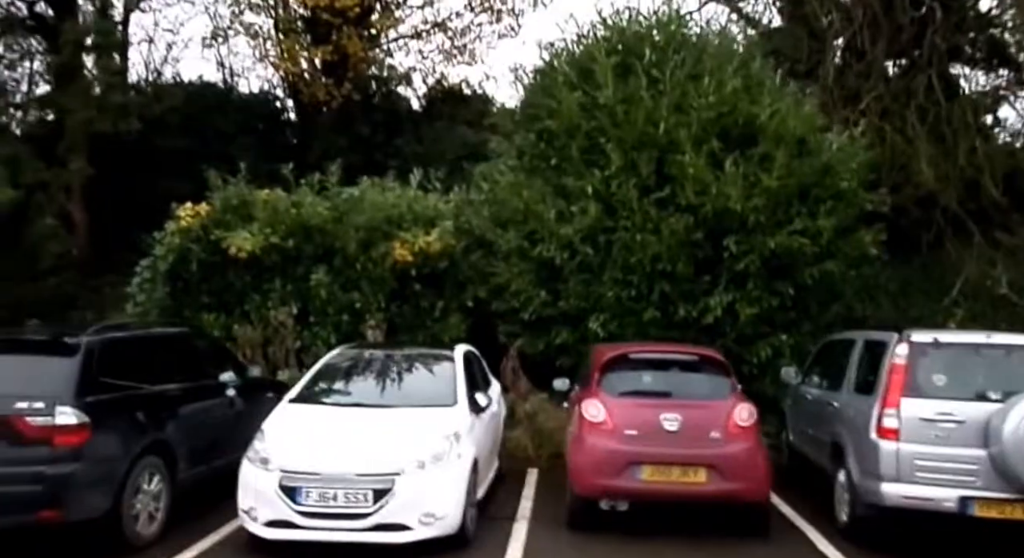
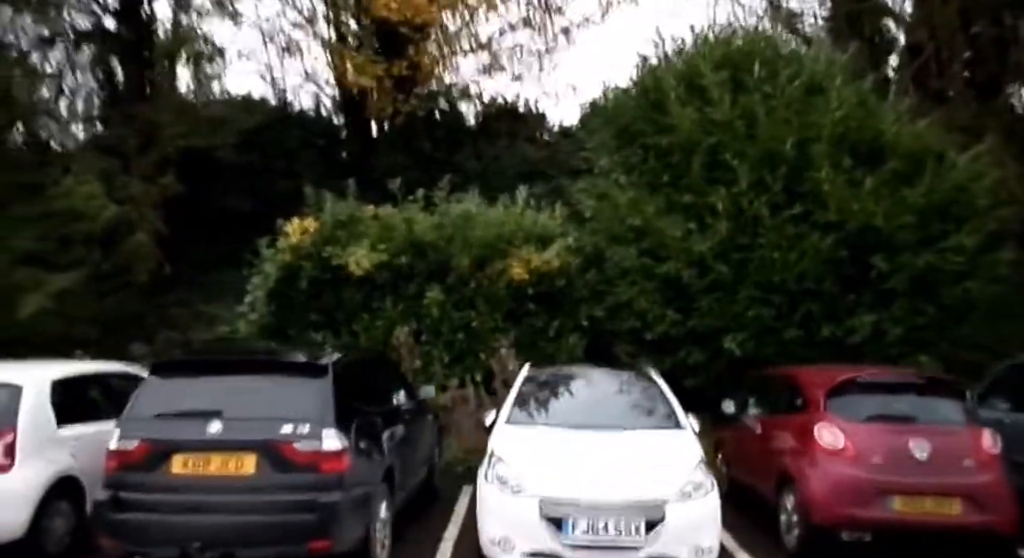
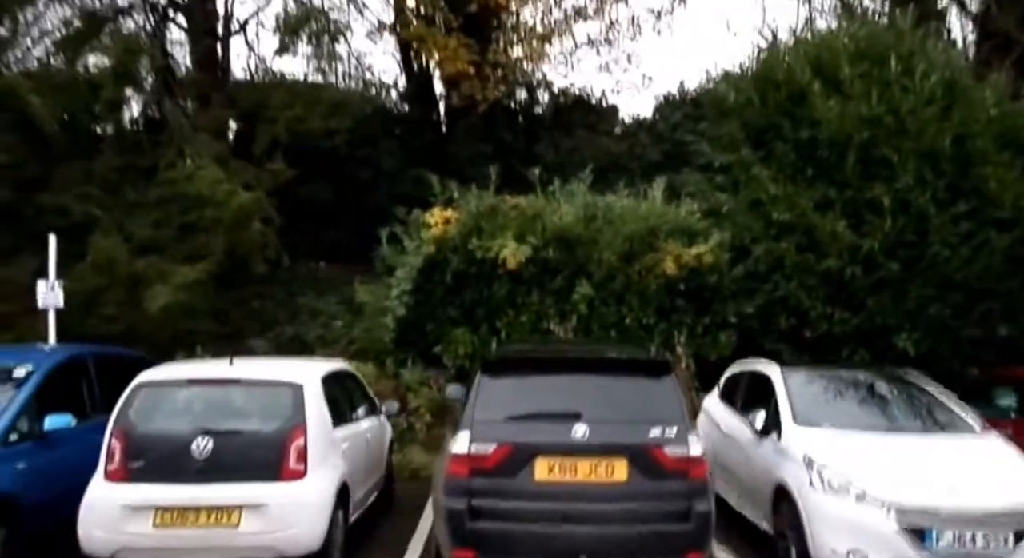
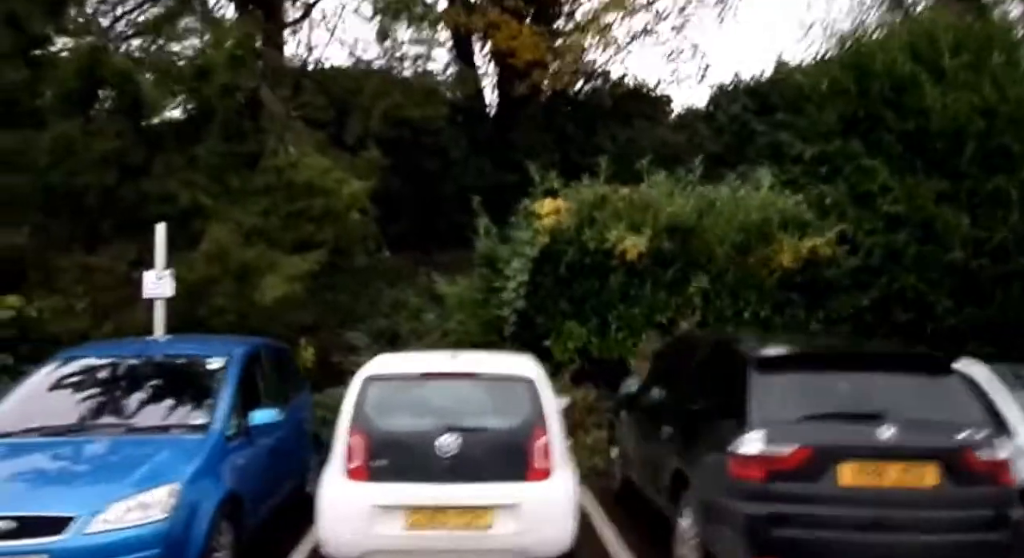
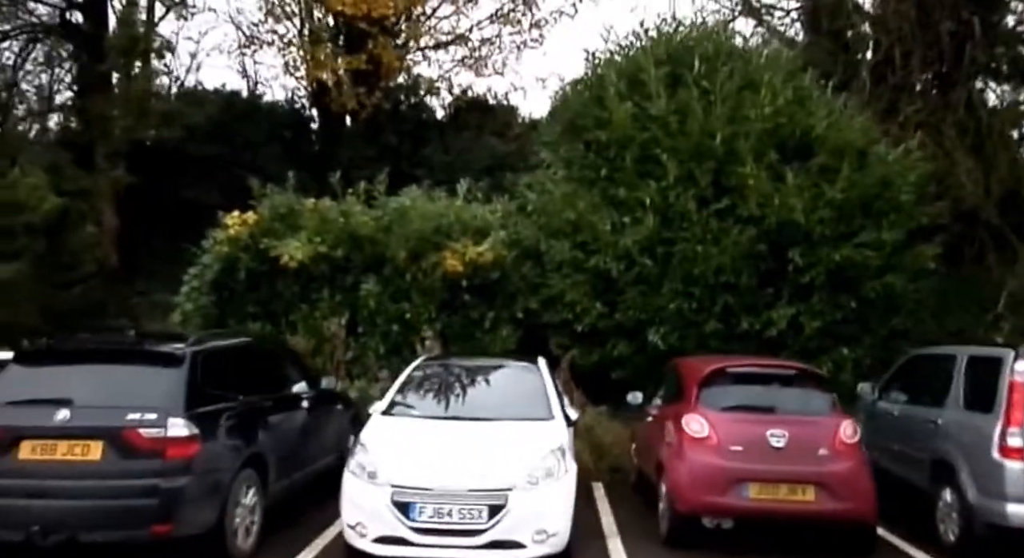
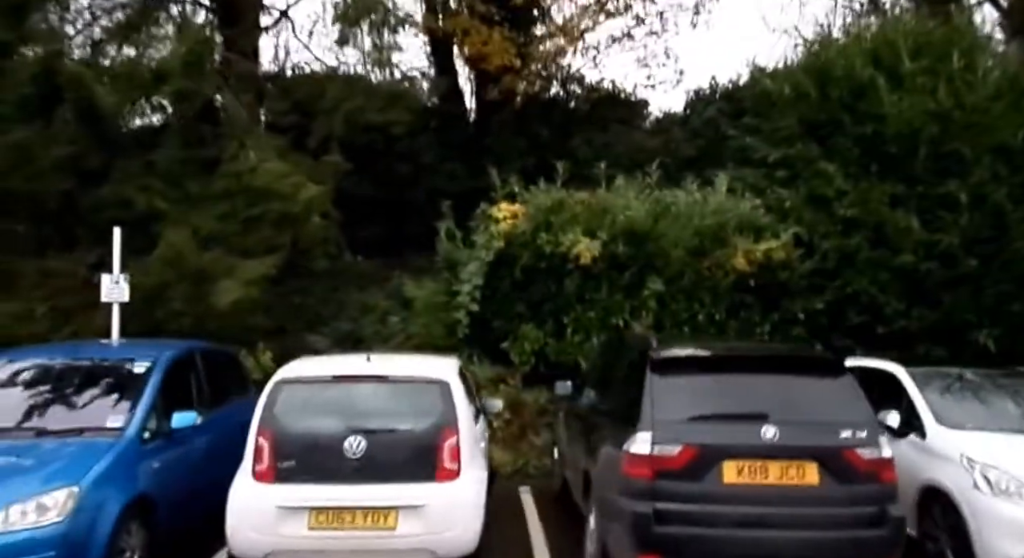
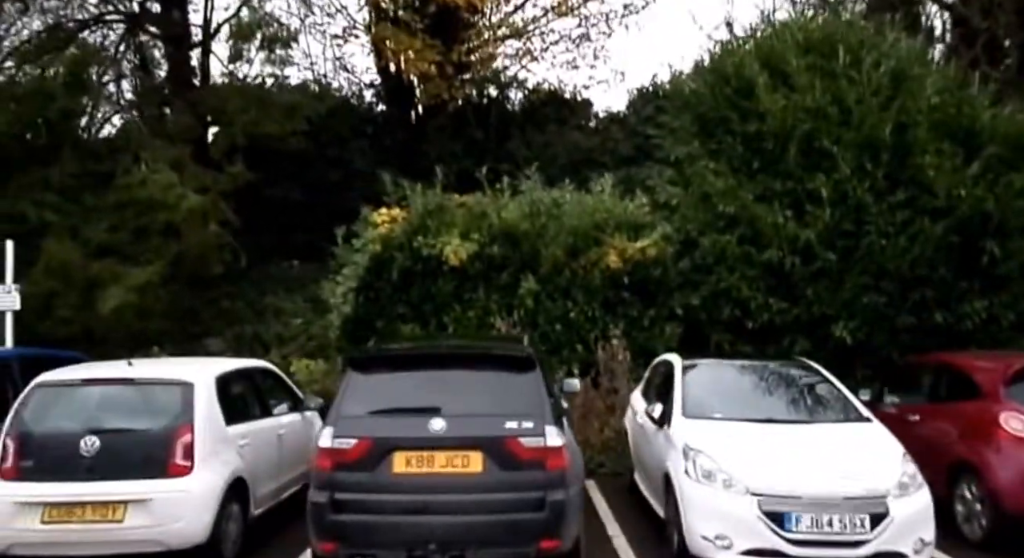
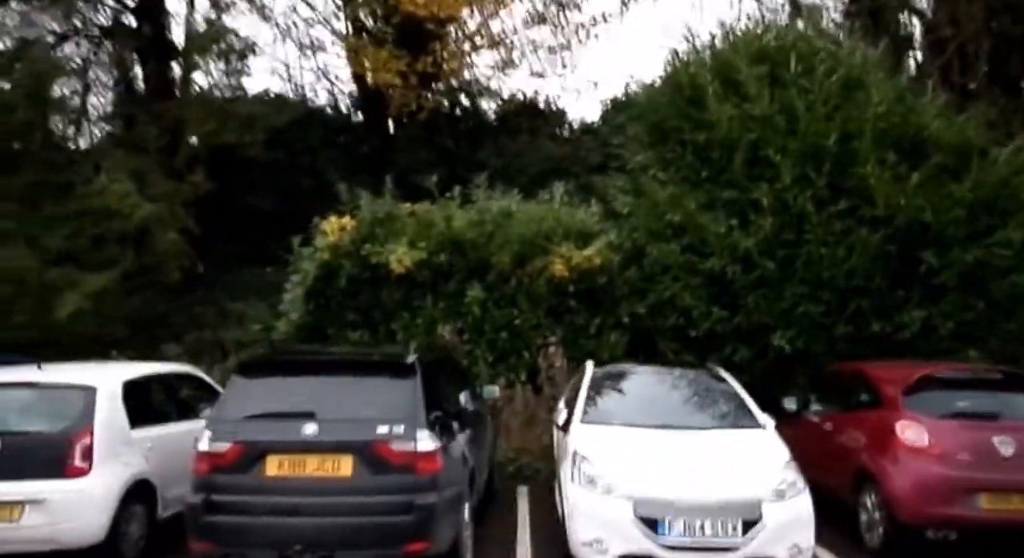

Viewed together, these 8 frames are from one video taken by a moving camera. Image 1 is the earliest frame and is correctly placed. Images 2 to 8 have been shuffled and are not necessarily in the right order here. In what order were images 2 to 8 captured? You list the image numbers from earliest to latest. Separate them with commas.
5, 2, 8, 7, 3, 6, 4
